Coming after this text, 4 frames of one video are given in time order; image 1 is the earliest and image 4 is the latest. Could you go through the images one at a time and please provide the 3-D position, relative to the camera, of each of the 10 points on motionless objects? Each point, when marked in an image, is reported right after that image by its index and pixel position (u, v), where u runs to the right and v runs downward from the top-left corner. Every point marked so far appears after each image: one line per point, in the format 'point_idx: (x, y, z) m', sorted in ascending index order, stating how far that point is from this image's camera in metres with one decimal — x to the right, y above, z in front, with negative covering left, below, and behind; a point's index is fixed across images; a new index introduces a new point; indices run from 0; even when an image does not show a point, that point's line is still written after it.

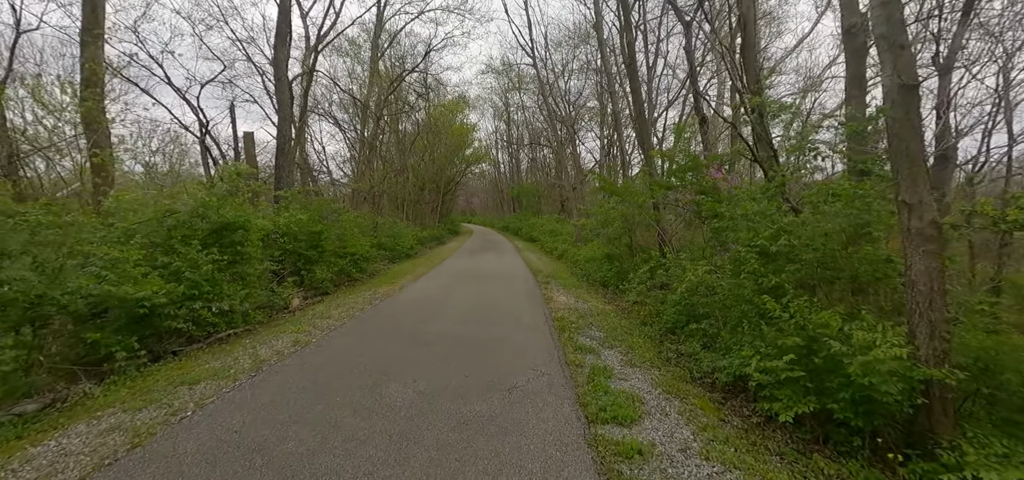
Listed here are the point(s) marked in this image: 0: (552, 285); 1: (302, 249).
0: (+1.1, -1.3, +11.2) m
1: (-5.3, -0.2, +10.1) m
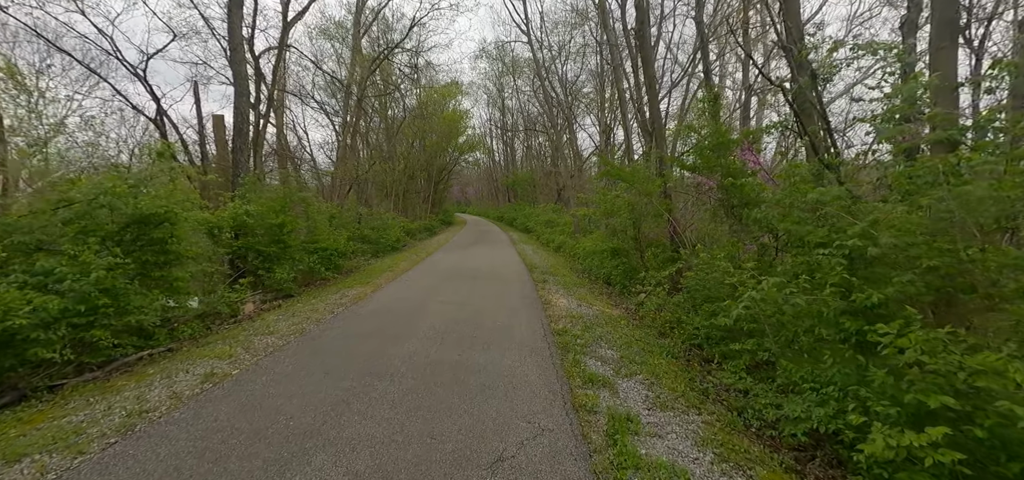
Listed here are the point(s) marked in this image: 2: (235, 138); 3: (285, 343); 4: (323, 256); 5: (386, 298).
0: (+0.9, -1.1, +9.9) m
1: (-5.5, -0.1, +8.7) m
2: (-6.8, +2.5, +9.7) m
3: (-2.8, -1.3, +5.0) m
4: (-5.2, -0.4, +10.8) m
5: (-2.4, -1.1, +7.5) m
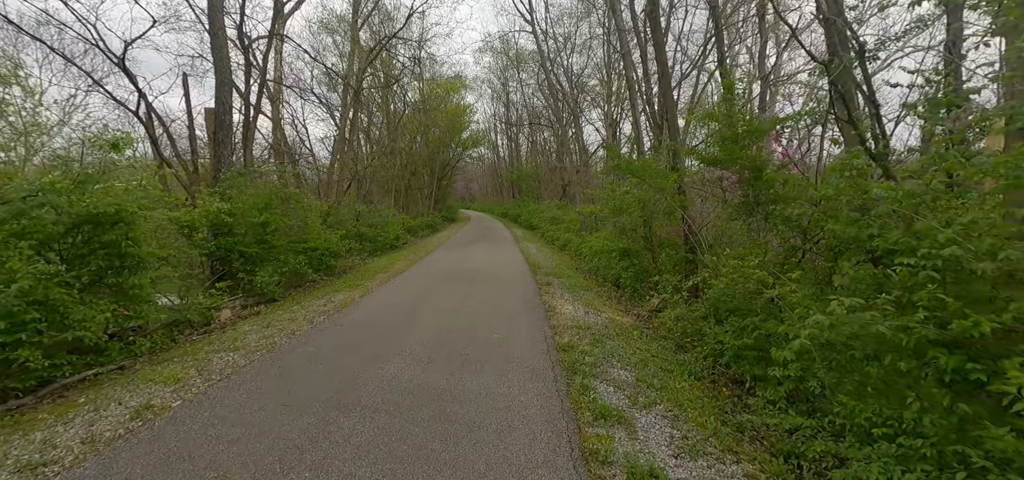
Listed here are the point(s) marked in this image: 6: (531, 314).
0: (+0.9, -1.1, +9.1) m
1: (-5.4, -0.1, +8.0) m
2: (-6.7, +2.5, +9.1) m
3: (-2.9, -1.3, +4.3) m
4: (-5.2, -0.4, +10.2) m
5: (-2.4, -1.1, +6.8) m
6: (+0.3, -1.2, +6.6) m
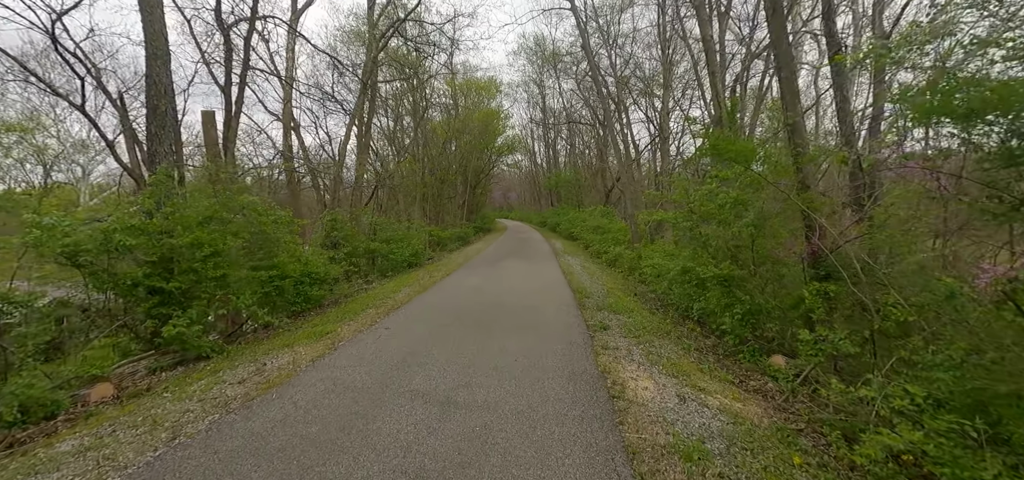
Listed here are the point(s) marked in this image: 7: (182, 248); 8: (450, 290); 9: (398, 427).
0: (+1.5, -1.4, +6.1) m
1: (-5.0, -0.5, +5.6) m
2: (-6.2, +2.0, +6.8) m
3: (-2.7, -1.6, +1.6) m
4: (-4.5, -0.9, +7.7) m
5: (-2.0, -1.5, +4.1) m
6: (+0.7, -1.5, +3.6) m
7: (-4.8, -0.1, +5.8) m
8: (-1.5, -1.2, +9.6) m
9: (-0.9, -1.5, +3.3) m
